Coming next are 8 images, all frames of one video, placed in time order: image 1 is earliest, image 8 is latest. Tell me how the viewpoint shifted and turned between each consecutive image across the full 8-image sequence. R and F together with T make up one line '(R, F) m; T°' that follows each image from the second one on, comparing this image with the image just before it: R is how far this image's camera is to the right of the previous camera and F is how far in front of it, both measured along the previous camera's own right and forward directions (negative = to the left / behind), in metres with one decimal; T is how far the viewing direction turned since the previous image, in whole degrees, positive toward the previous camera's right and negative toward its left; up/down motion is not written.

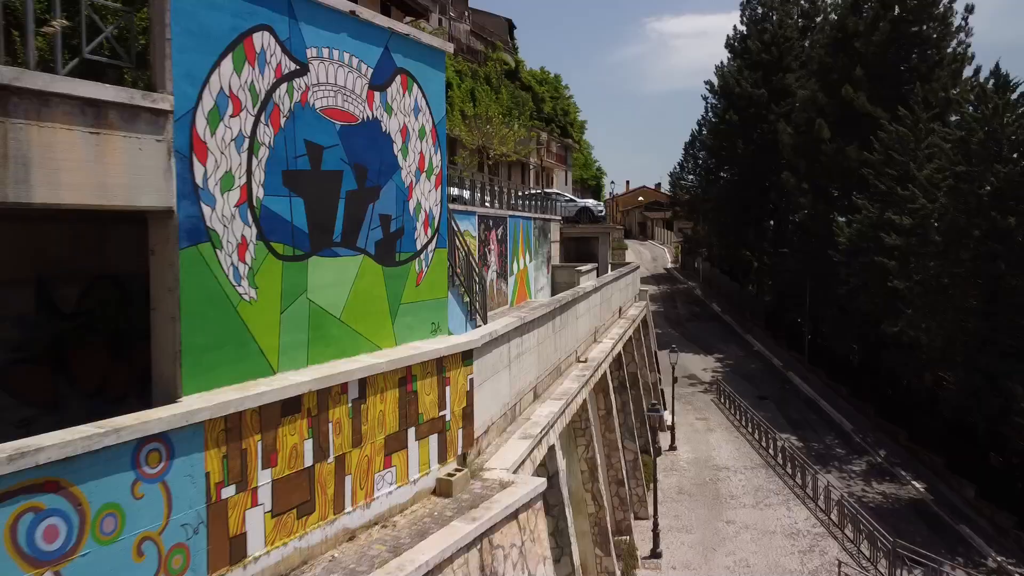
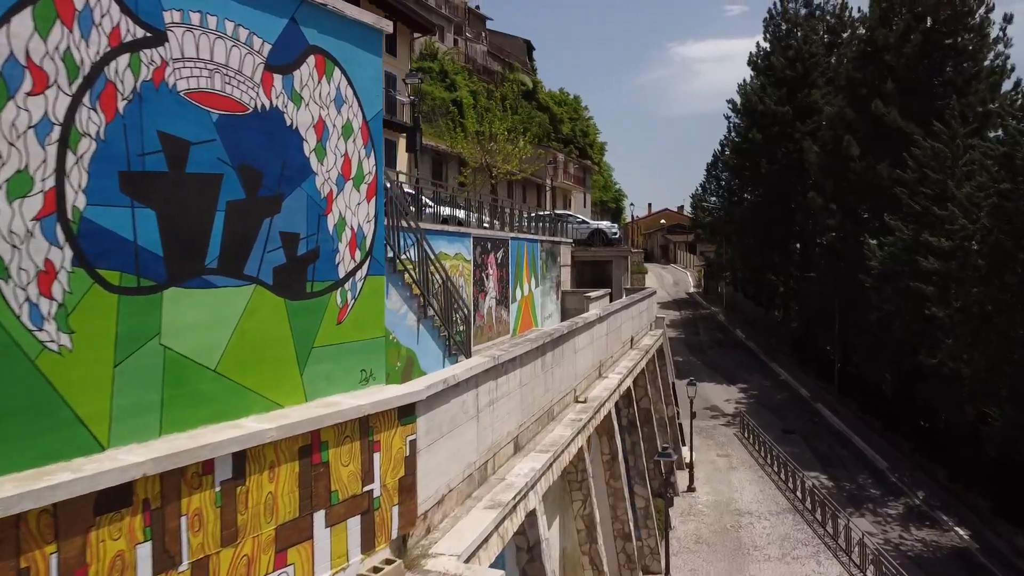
(+0.6, +1.7) m; -2°
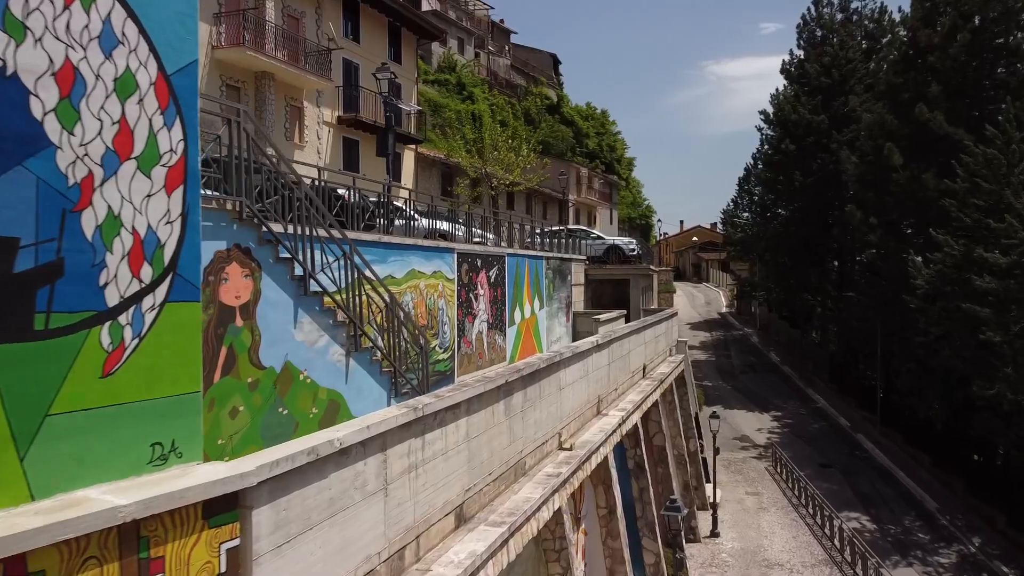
(+0.9, +2.2) m; -3°
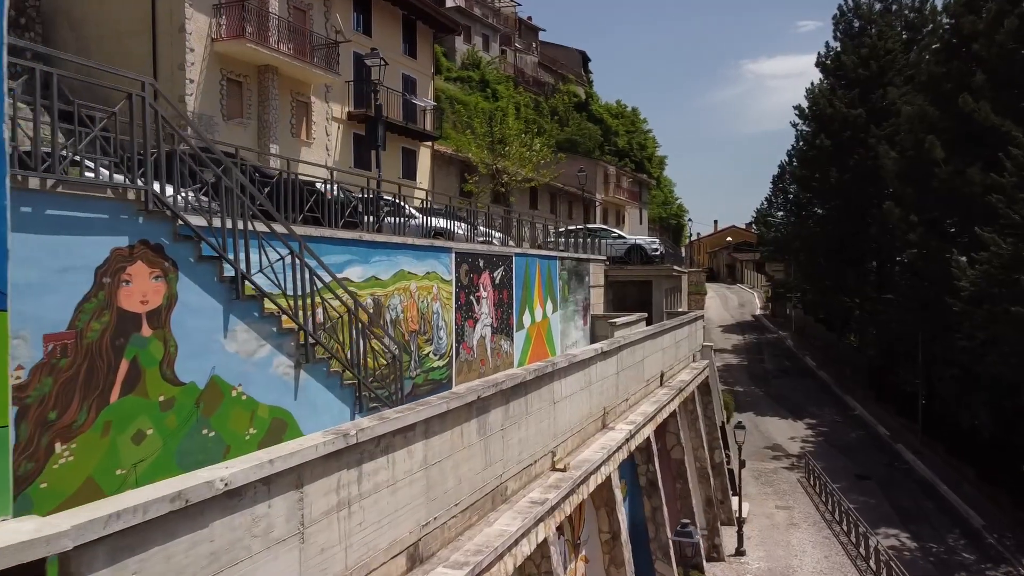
(+0.6, +1.1) m; -2°
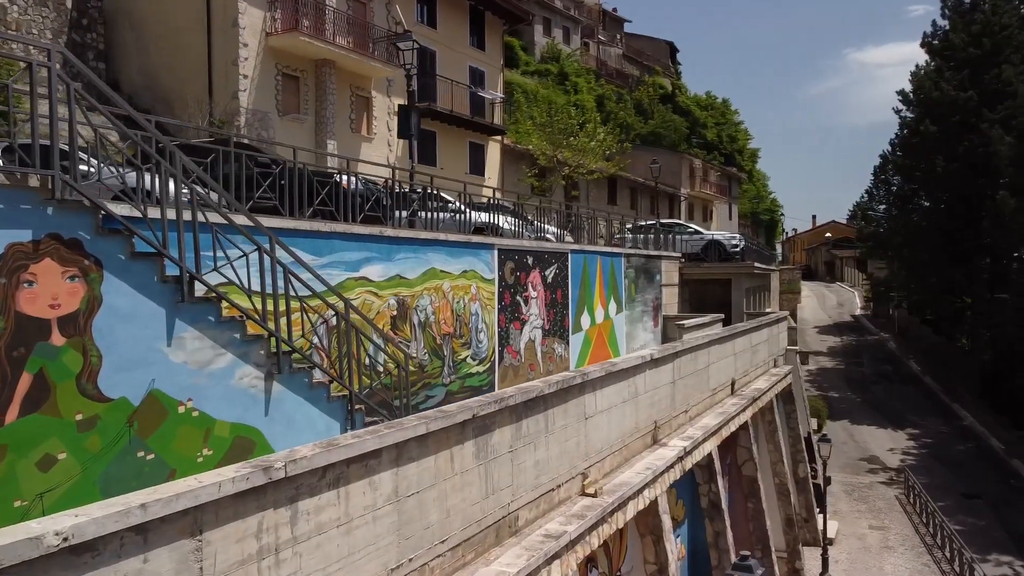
(+0.8, +1.2) m; -7°
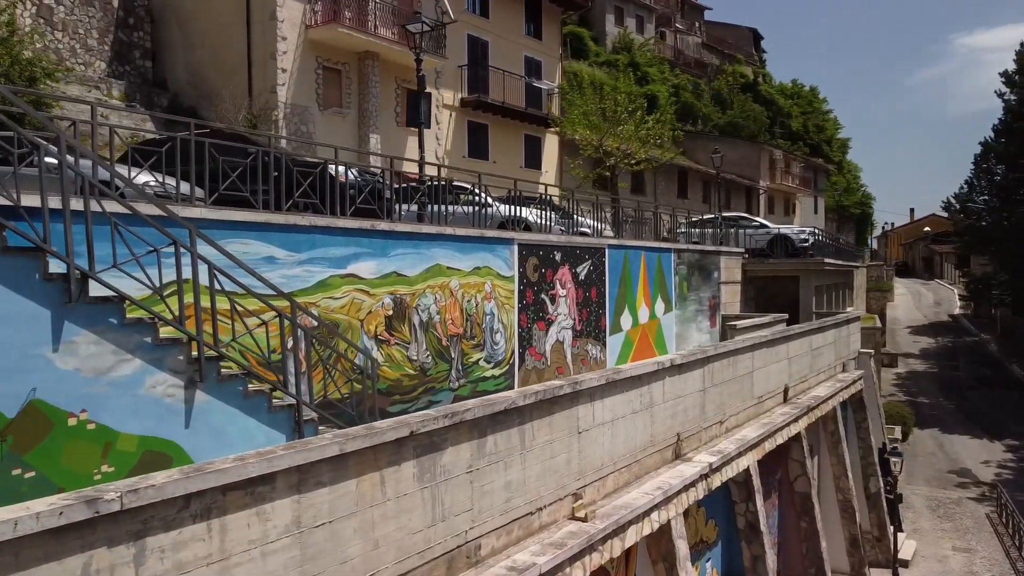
(+1.0, +1.0) m; -6°
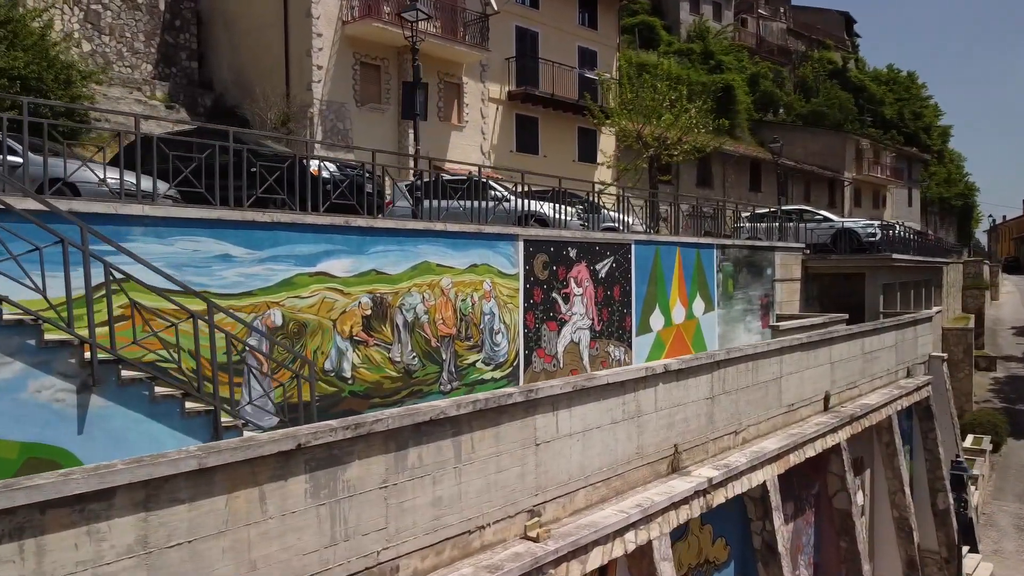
(+1.3, +0.7) m; -7°
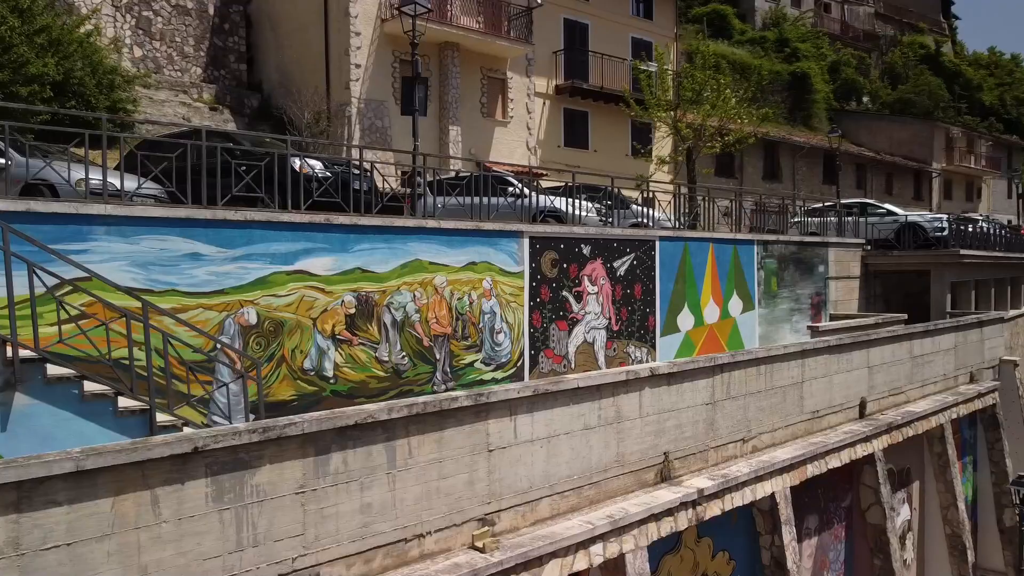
(+1.2, +0.4) m; -6°
